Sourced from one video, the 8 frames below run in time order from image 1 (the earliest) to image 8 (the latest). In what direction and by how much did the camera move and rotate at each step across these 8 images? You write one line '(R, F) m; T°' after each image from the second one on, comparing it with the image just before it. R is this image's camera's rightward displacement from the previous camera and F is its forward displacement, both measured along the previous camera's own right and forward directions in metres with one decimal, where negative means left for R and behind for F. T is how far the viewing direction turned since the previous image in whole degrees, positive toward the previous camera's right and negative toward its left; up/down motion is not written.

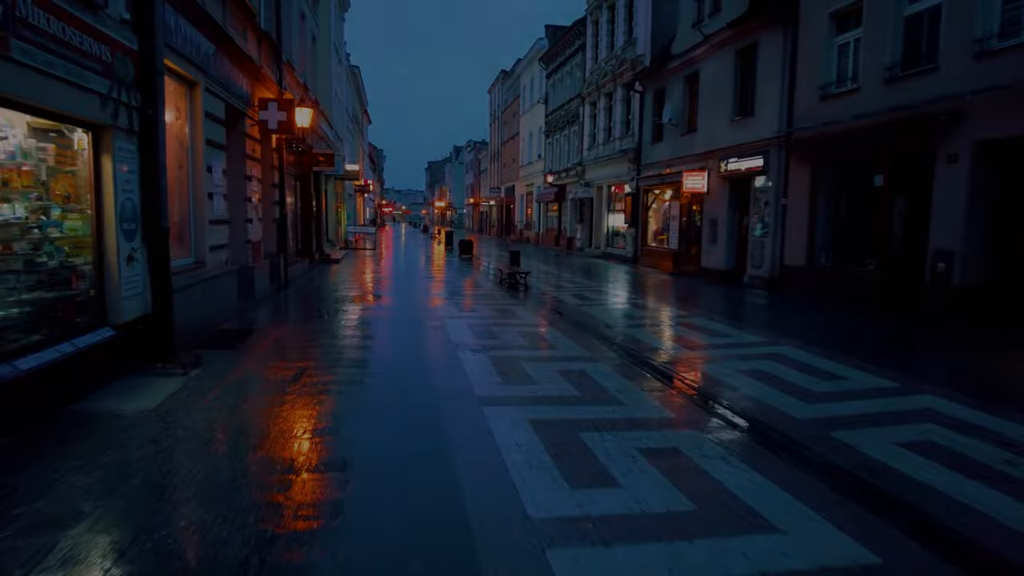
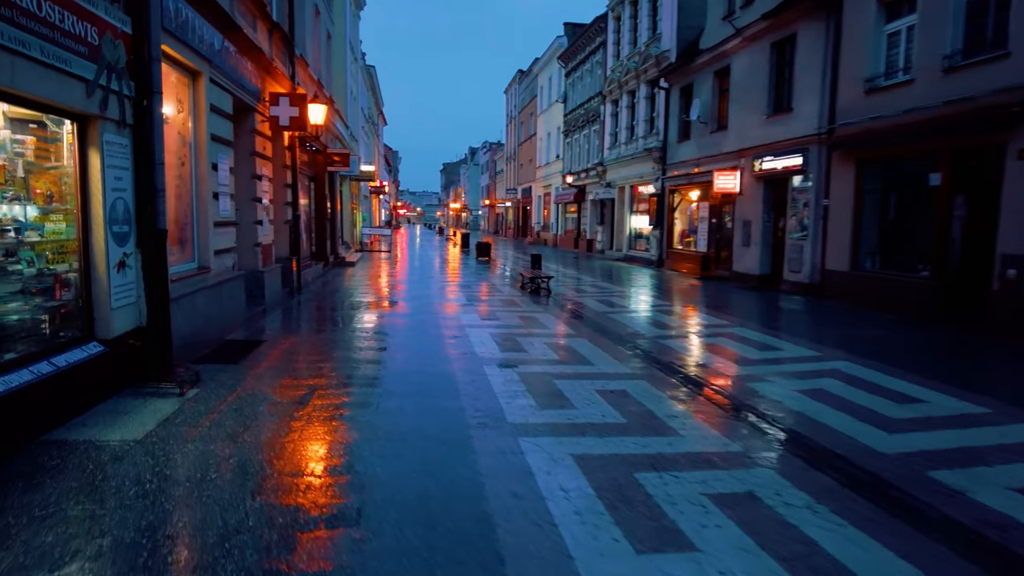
(-0.2, +0.7) m; -1°
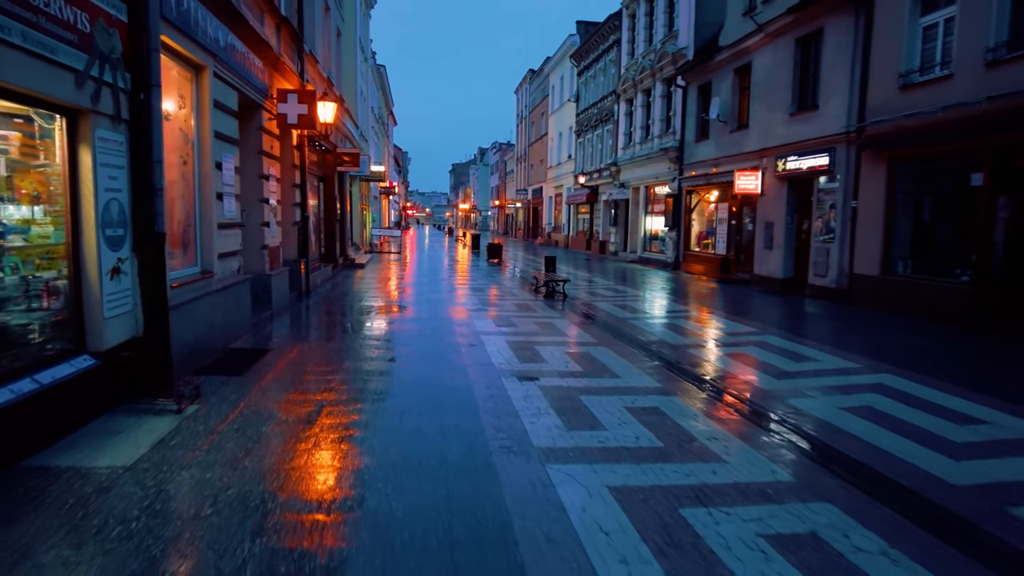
(-0.1, +0.4) m; -1°
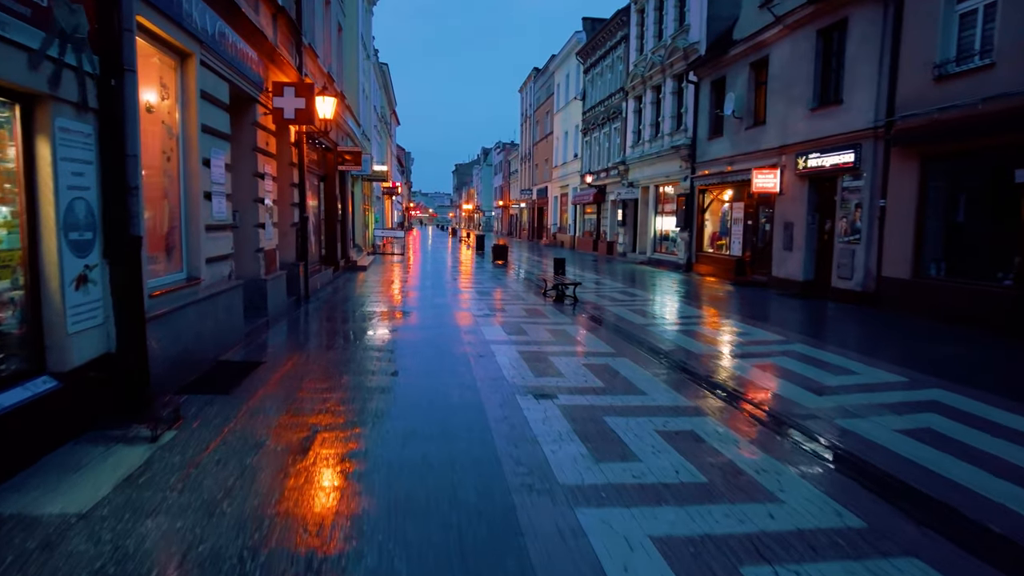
(-0.1, +0.6) m; 0°
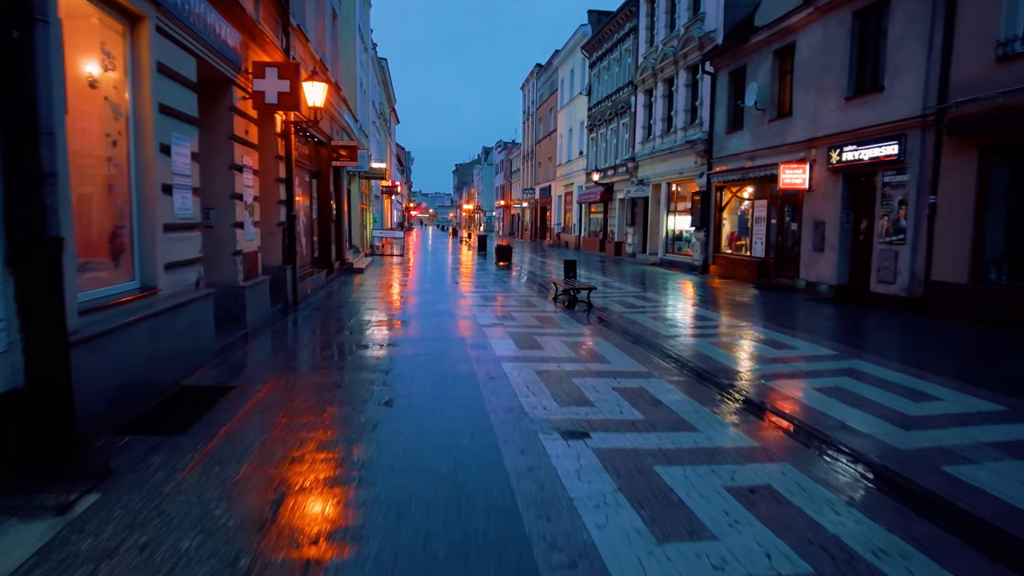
(-0.2, +1.1) m; 0°
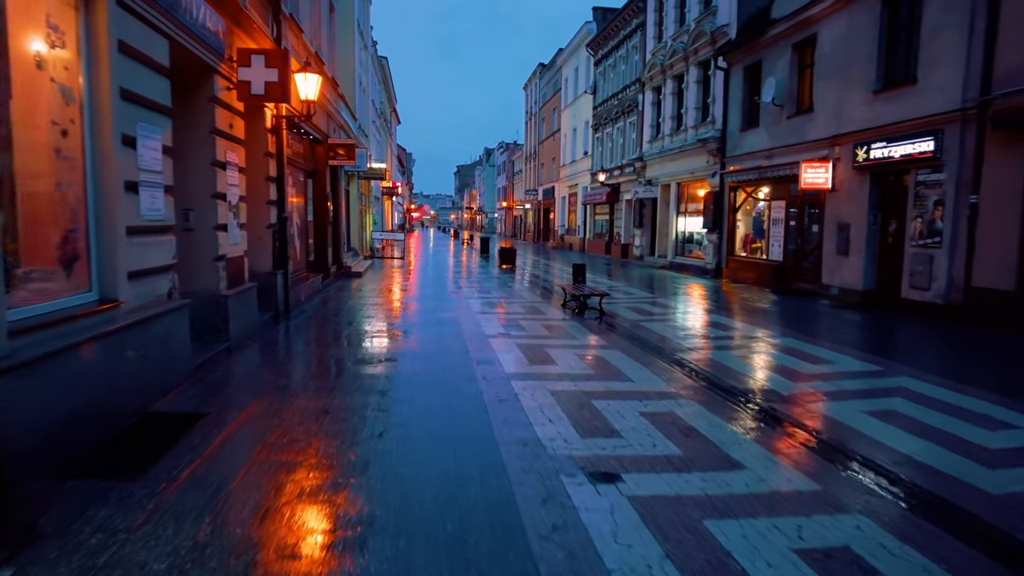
(-0.1, +0.7) m; 0°
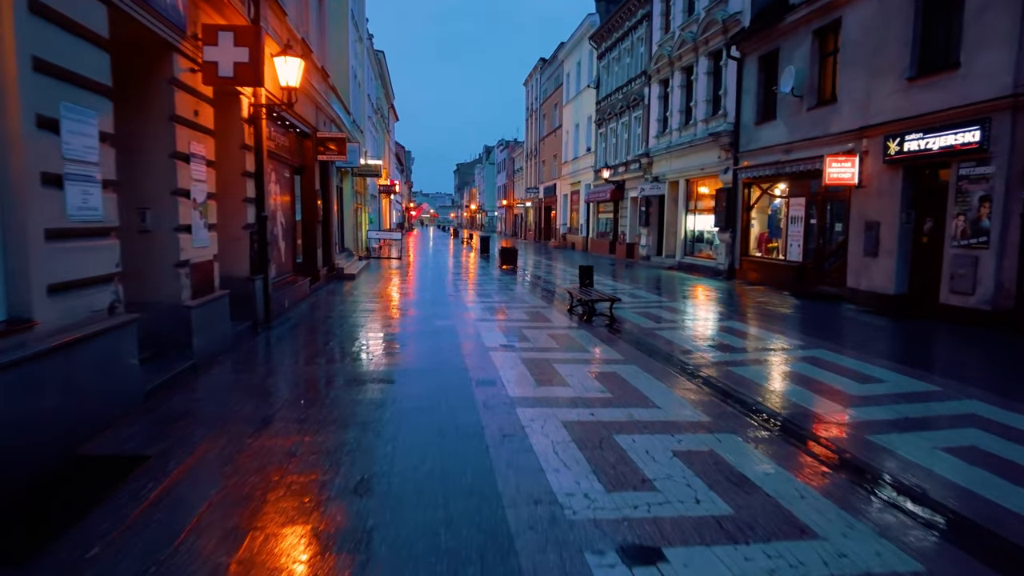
(0.0, +0.9) m; 0°
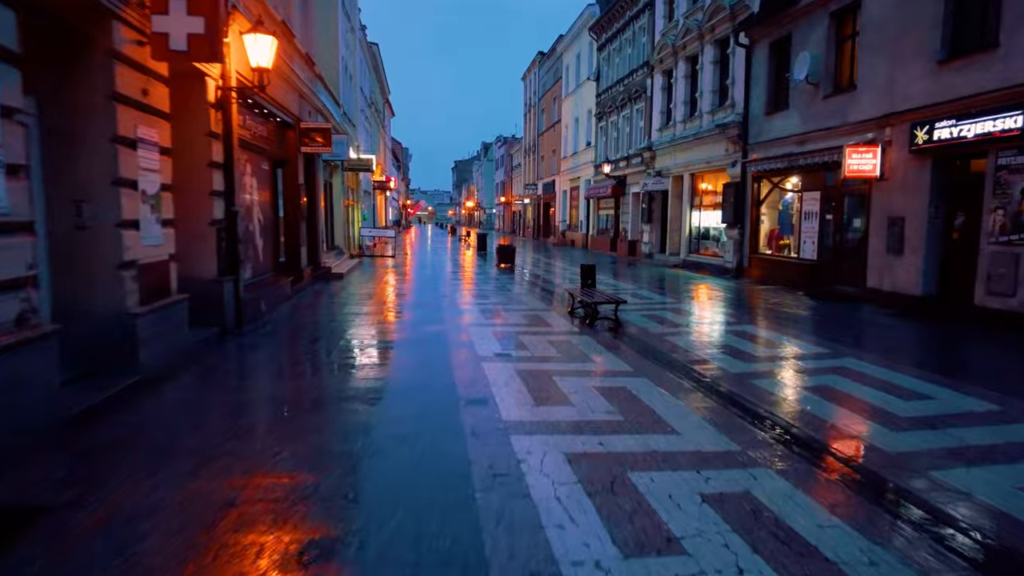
(0.0, +0.8) m; 0°
